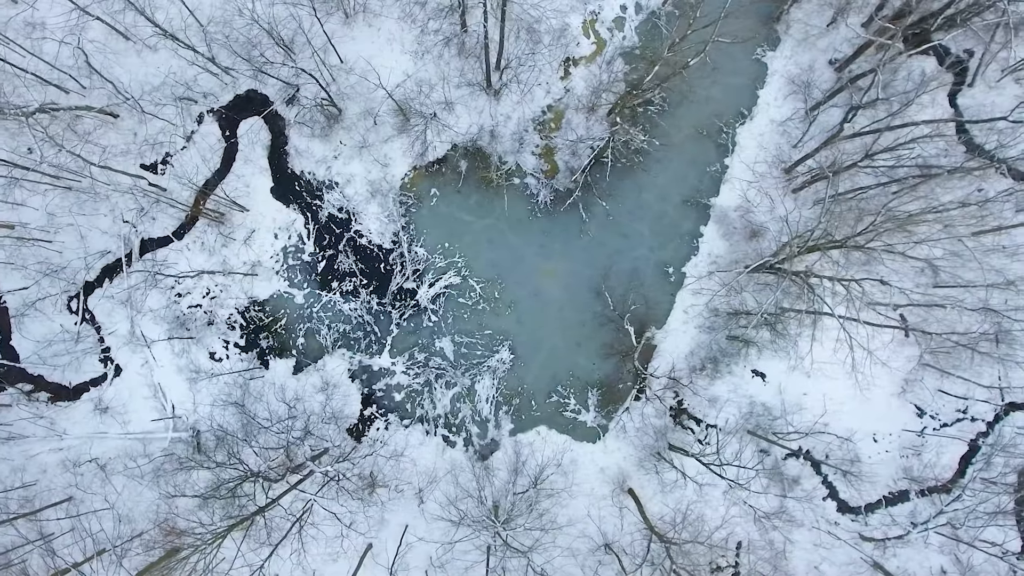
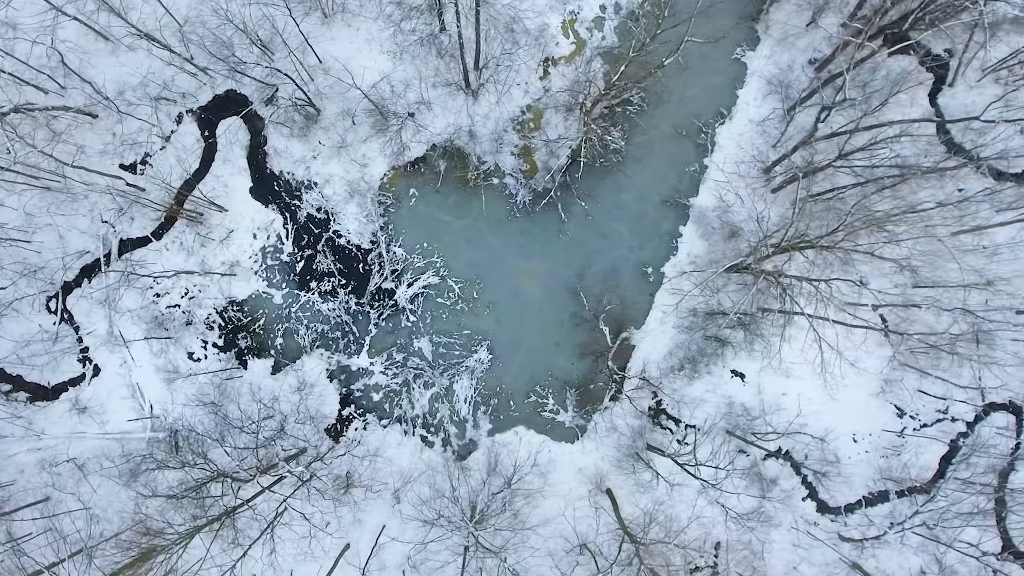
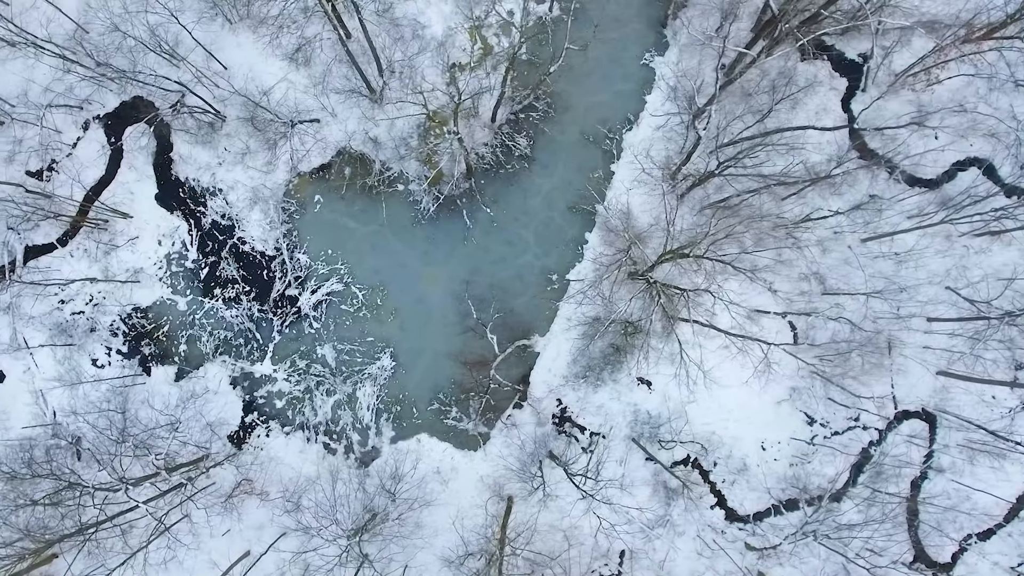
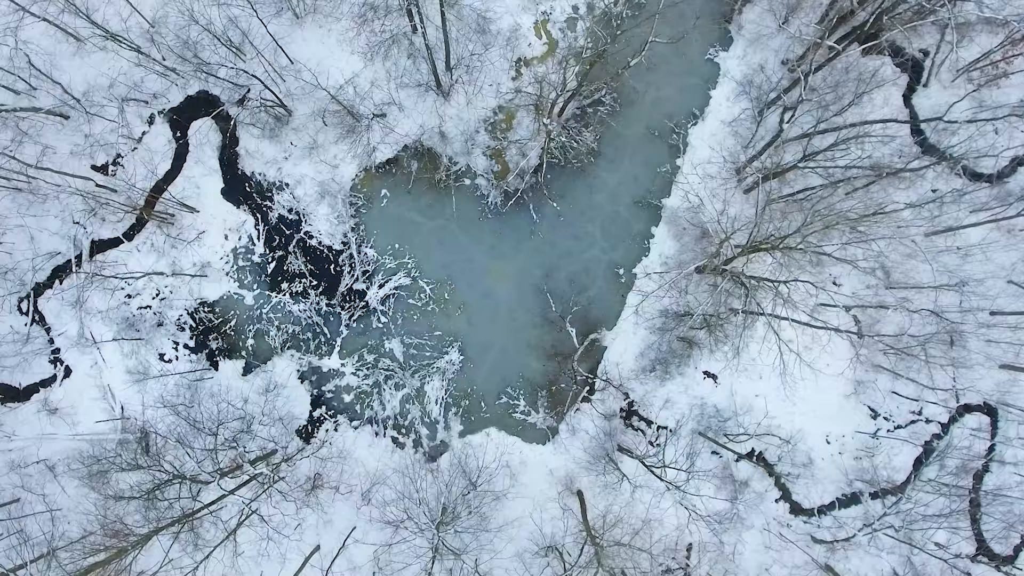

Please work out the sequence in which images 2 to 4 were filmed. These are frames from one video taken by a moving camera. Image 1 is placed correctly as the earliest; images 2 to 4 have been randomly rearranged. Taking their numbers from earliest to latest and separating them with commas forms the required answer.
2, 4, 3
